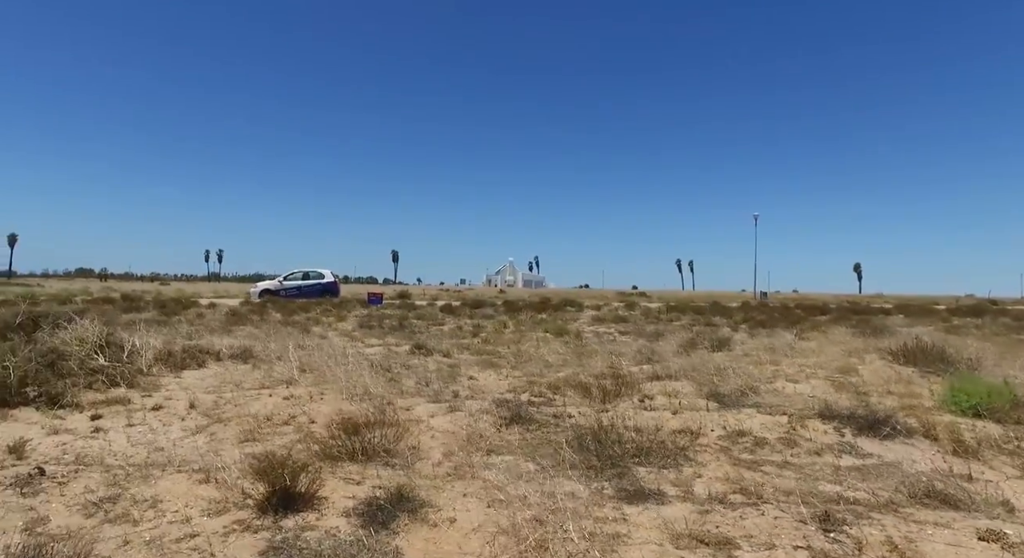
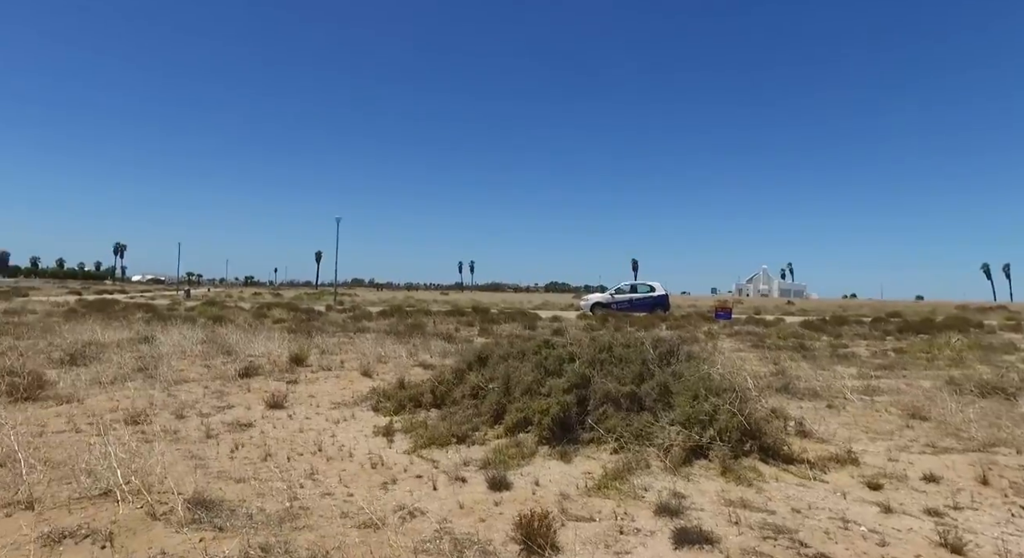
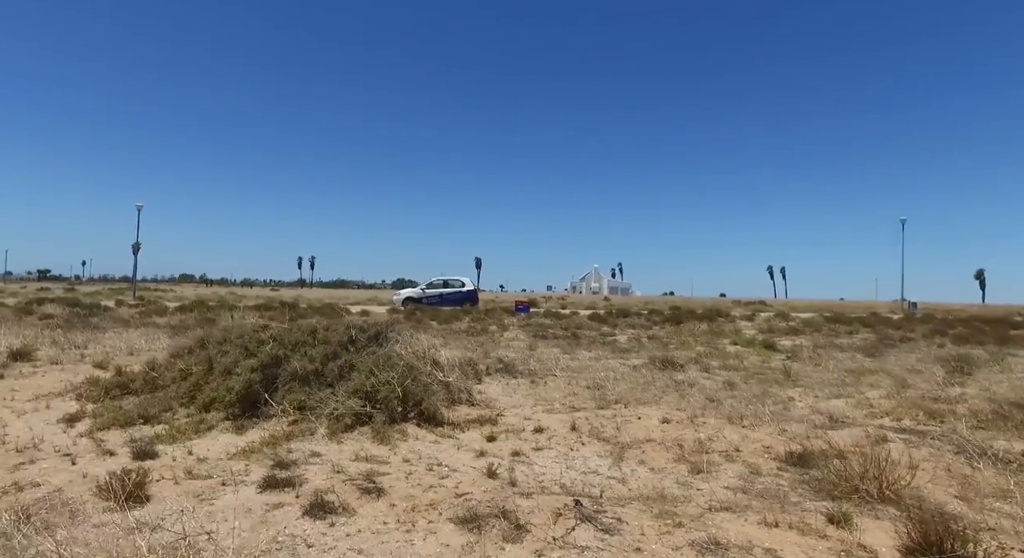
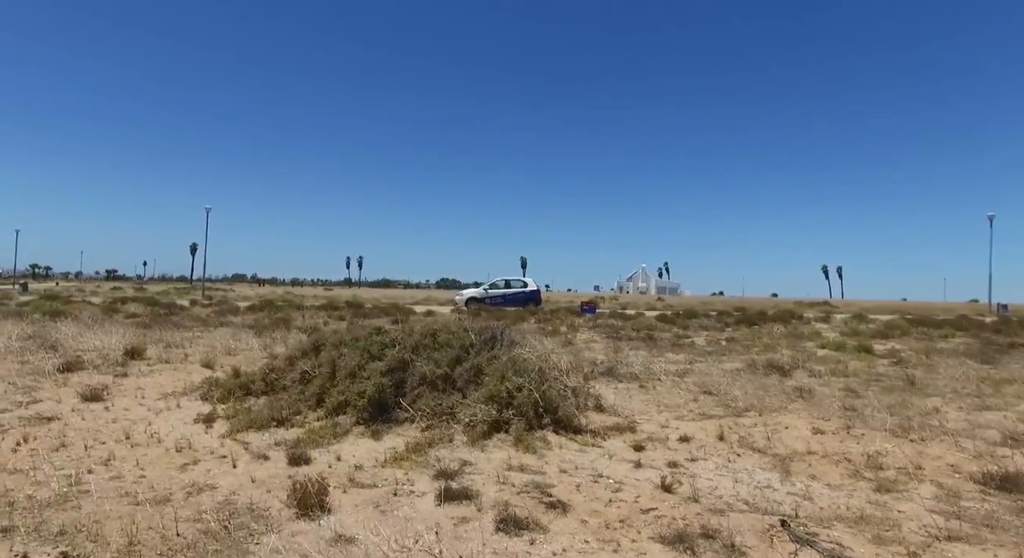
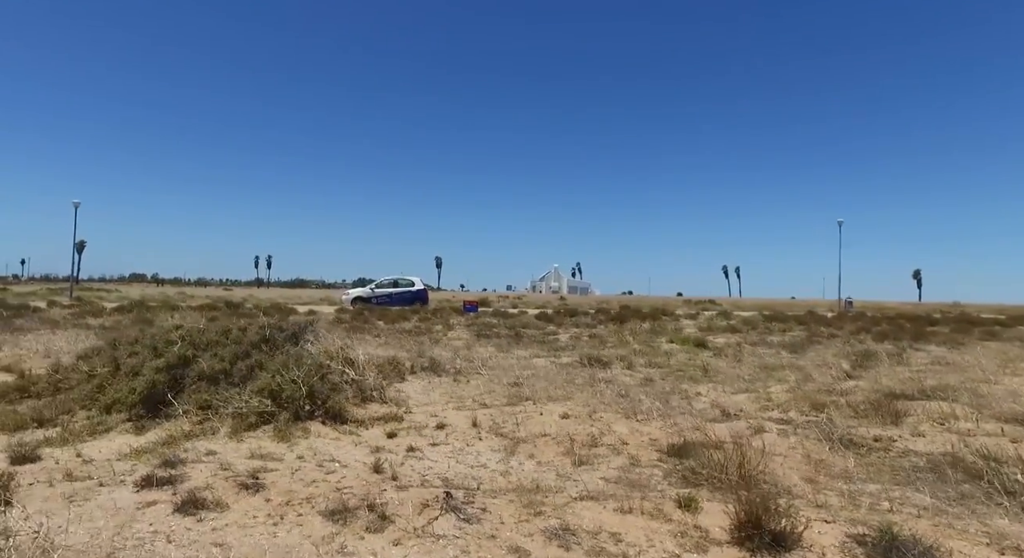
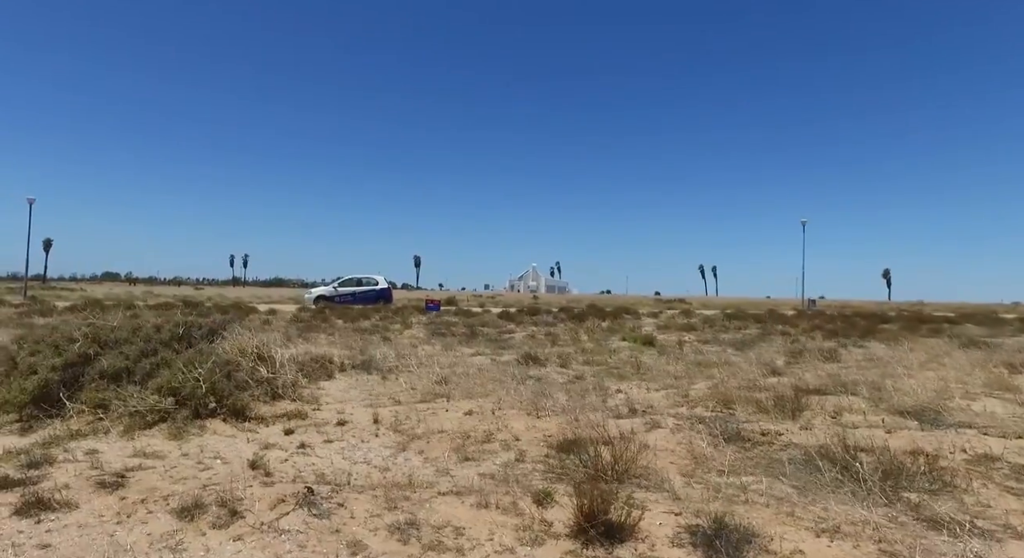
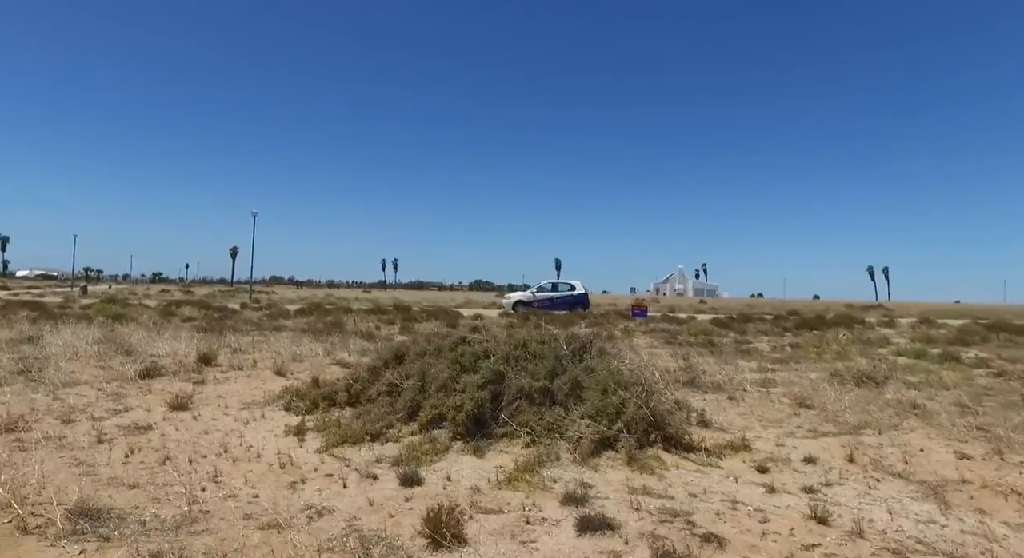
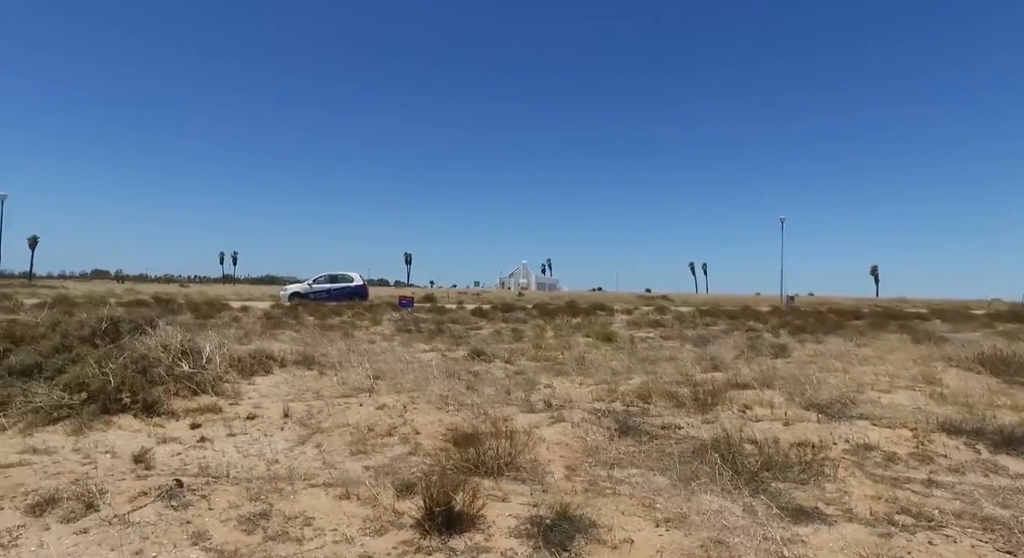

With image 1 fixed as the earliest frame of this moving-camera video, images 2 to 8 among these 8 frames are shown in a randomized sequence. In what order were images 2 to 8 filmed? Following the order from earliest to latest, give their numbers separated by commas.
8, 6, 5, 3, 4, 7, 2
